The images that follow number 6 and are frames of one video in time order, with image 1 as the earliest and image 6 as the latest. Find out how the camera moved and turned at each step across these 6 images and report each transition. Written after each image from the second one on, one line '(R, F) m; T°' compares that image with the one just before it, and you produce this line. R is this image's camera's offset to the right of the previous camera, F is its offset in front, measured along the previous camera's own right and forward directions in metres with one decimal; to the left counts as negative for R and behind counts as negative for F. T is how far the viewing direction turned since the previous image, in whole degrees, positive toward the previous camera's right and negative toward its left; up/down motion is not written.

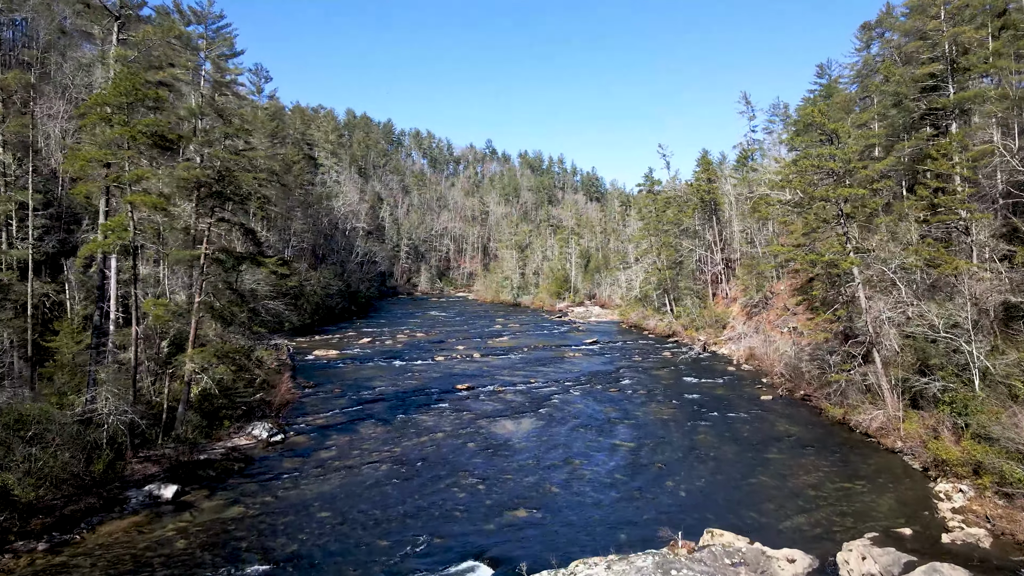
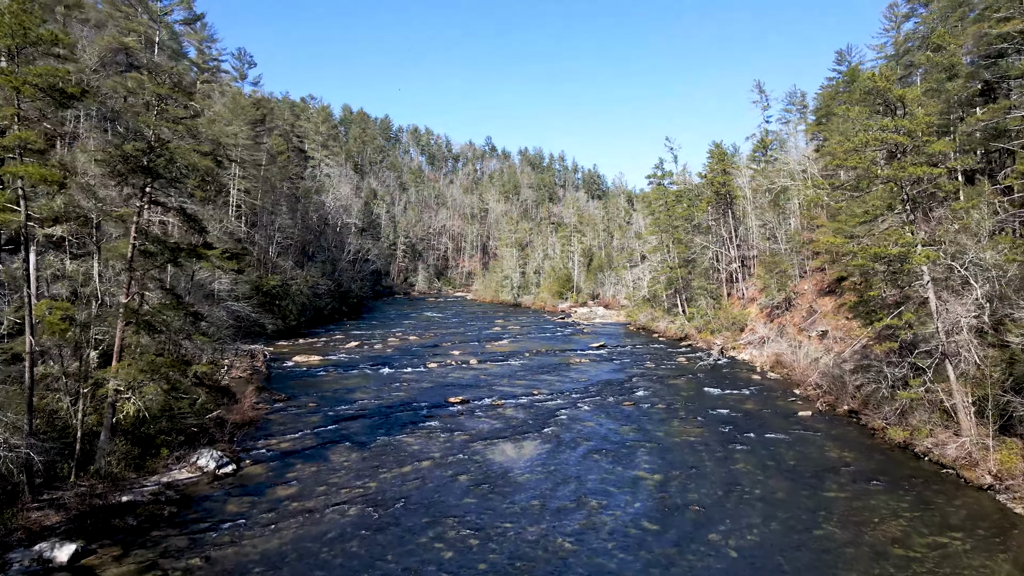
(0.0, +2.9) m; 0°
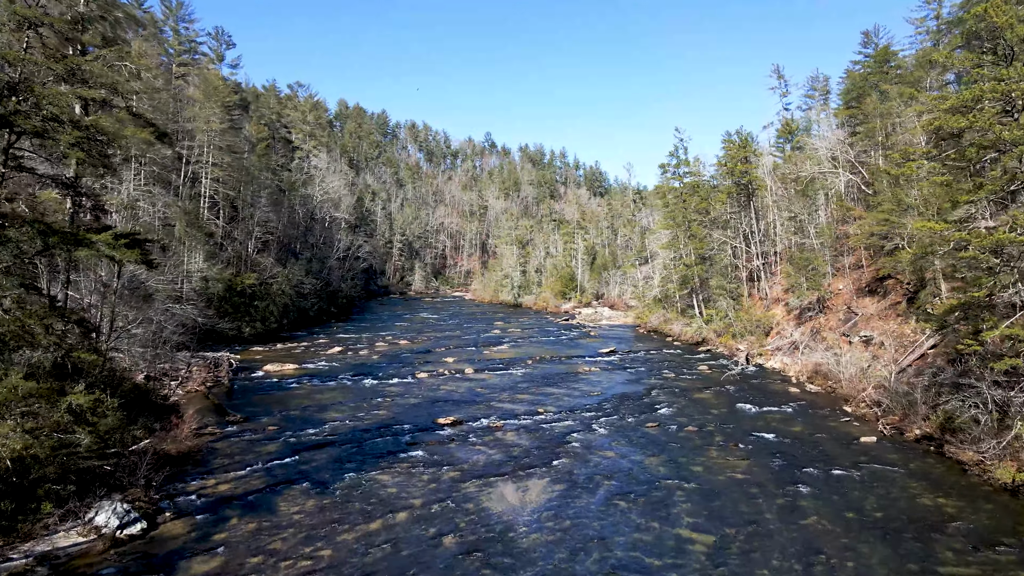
(0.0, +3.3) m; 0°
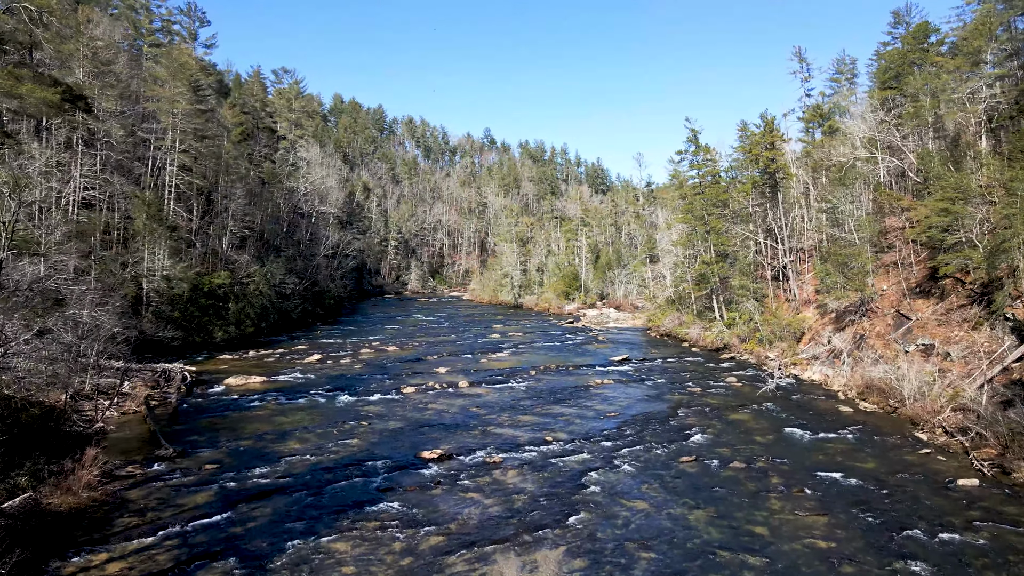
(0.0, +3.4) m; 0°
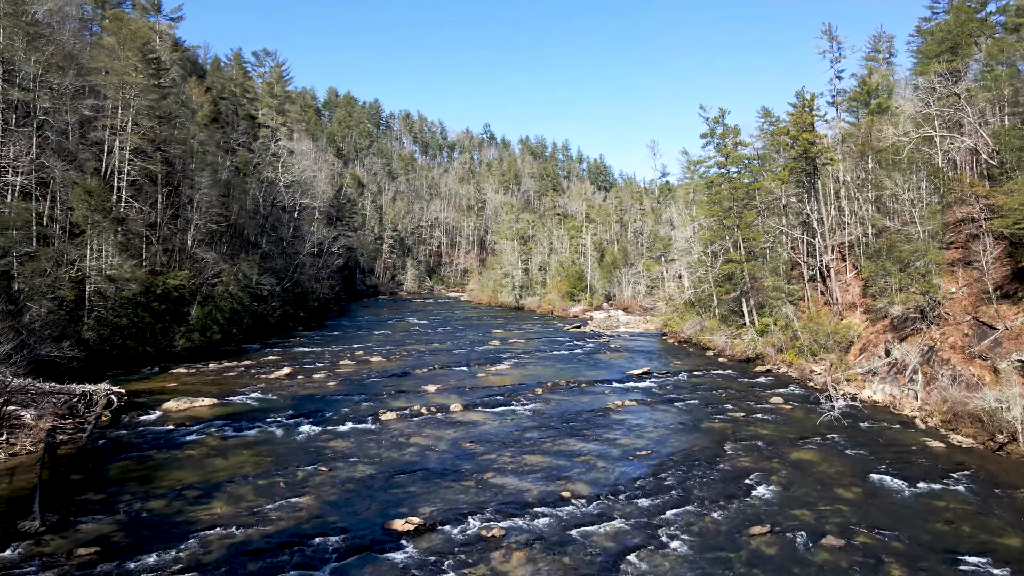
(-0.1, +3.8) m; 0°
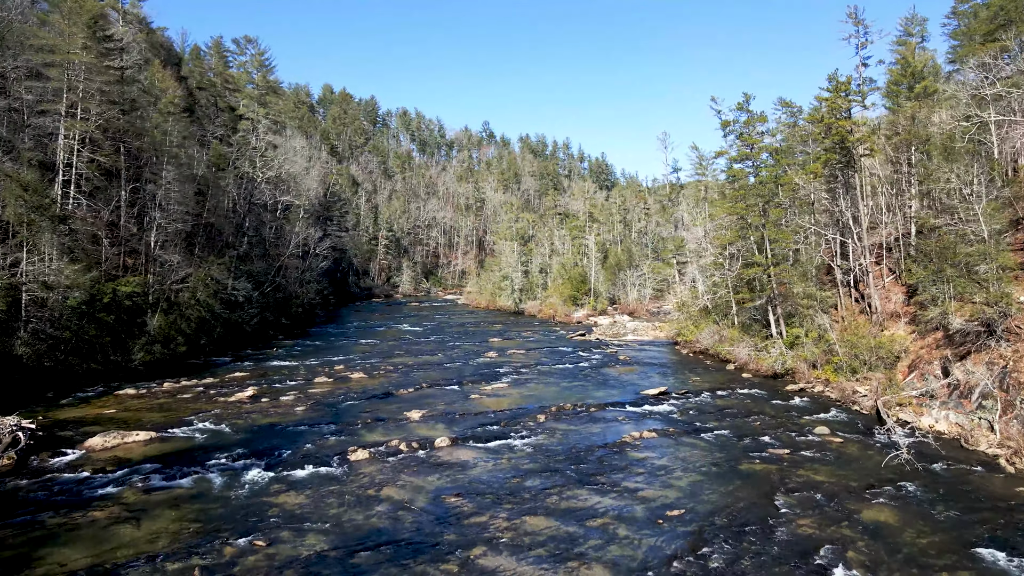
(+0.1, +3.0) m; 0°
